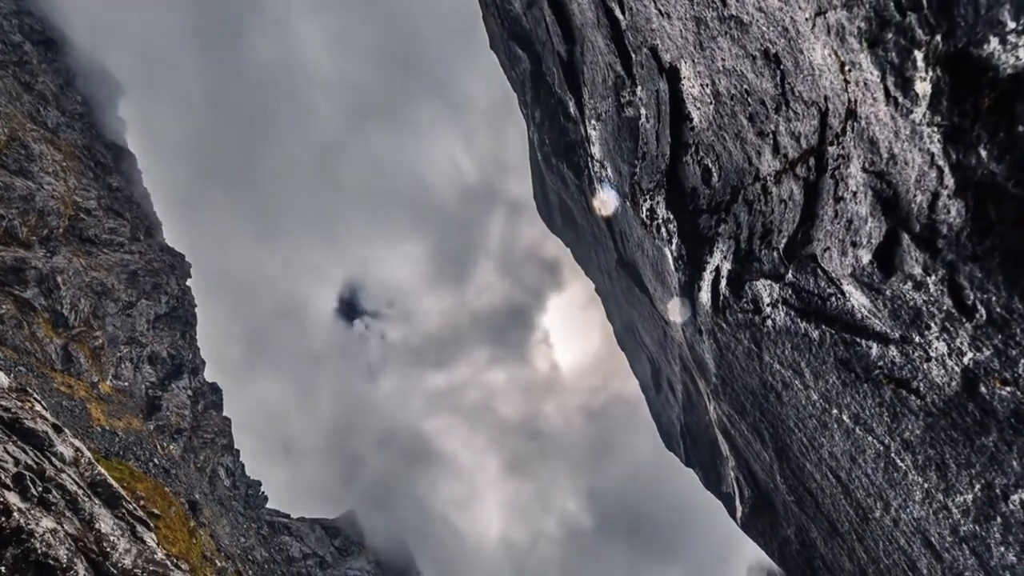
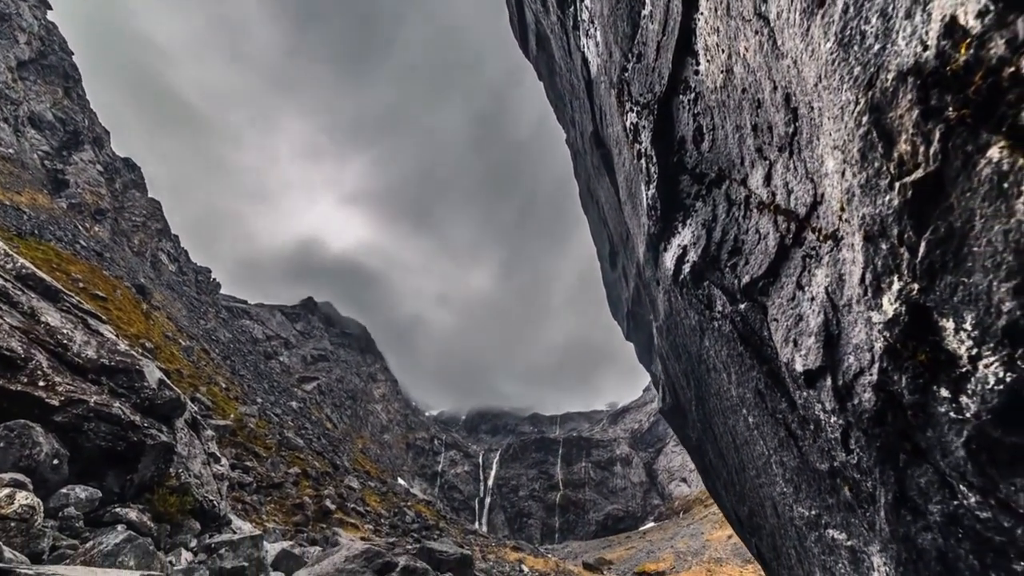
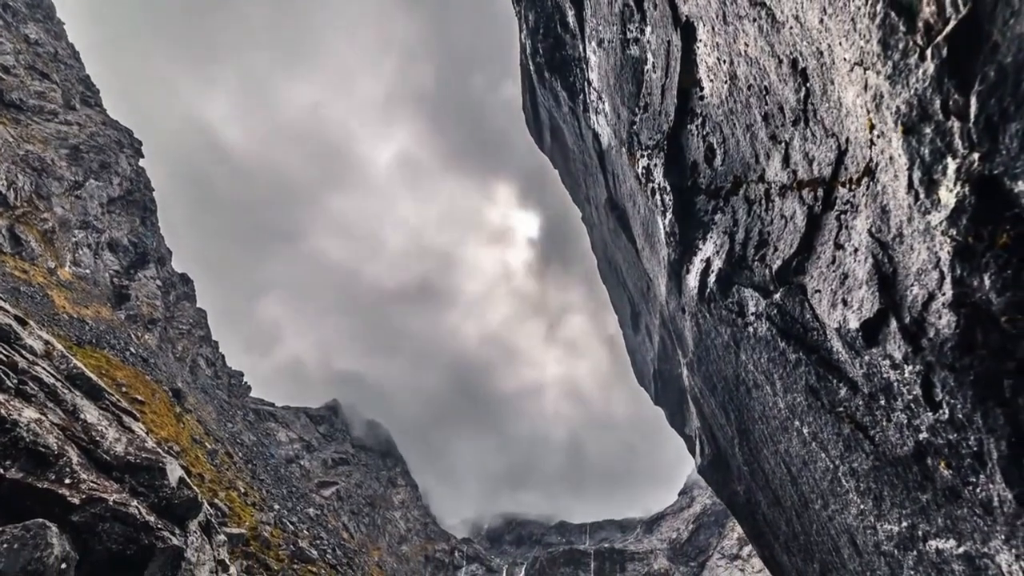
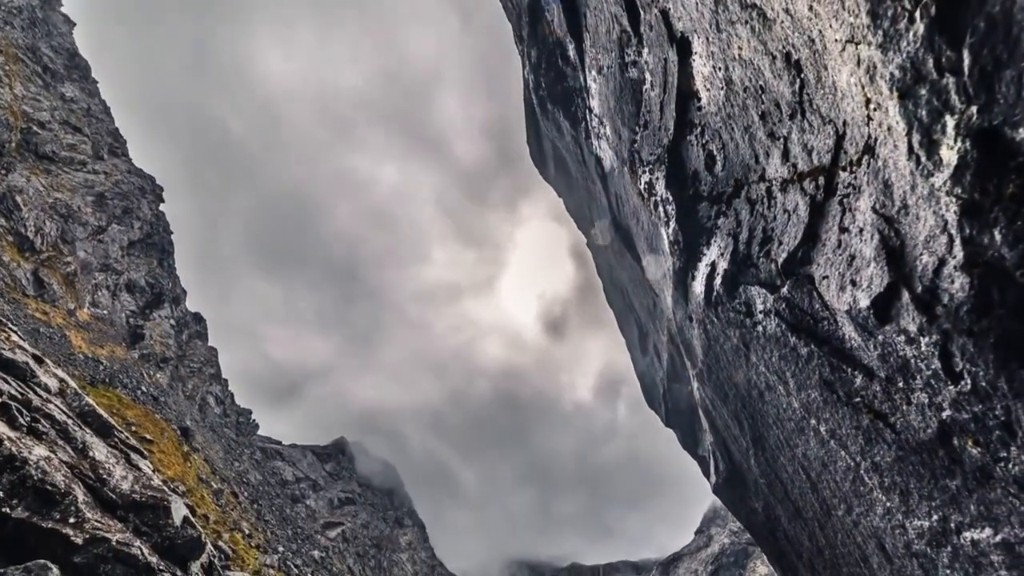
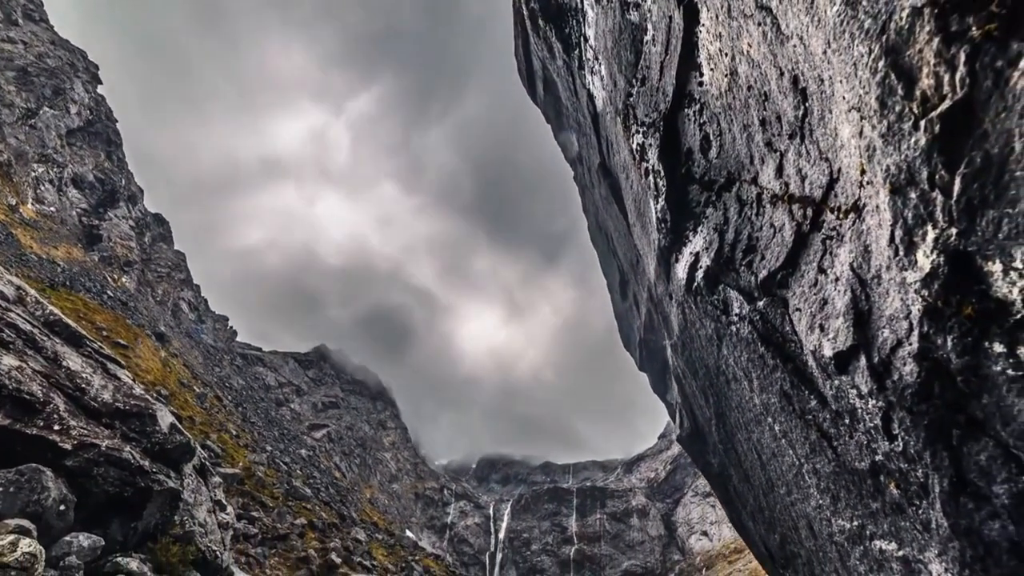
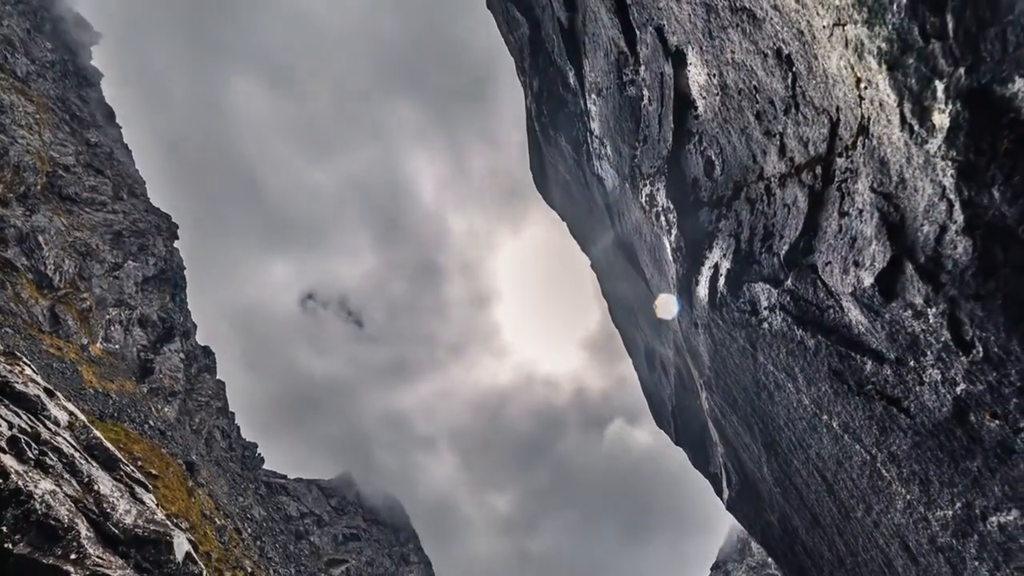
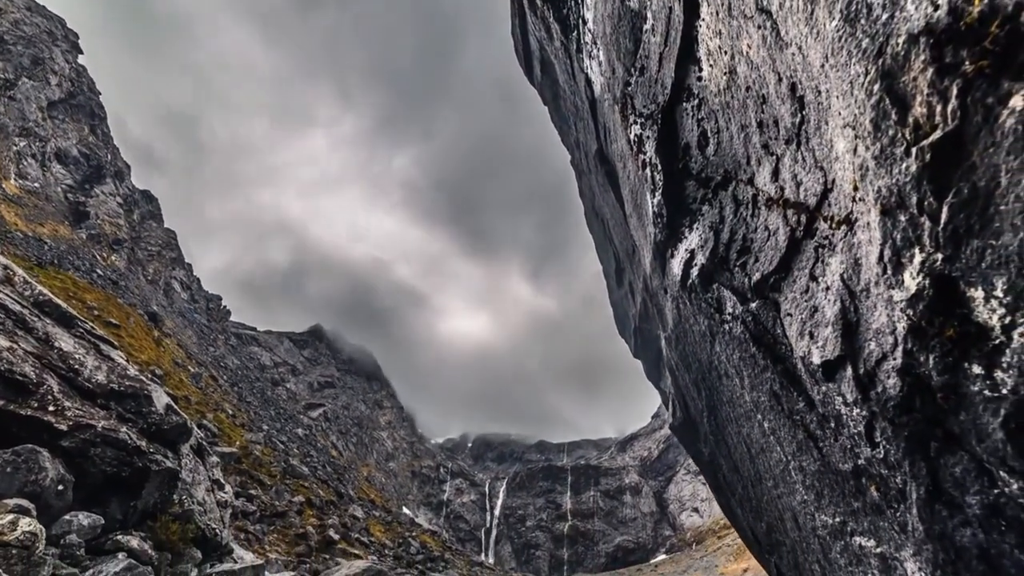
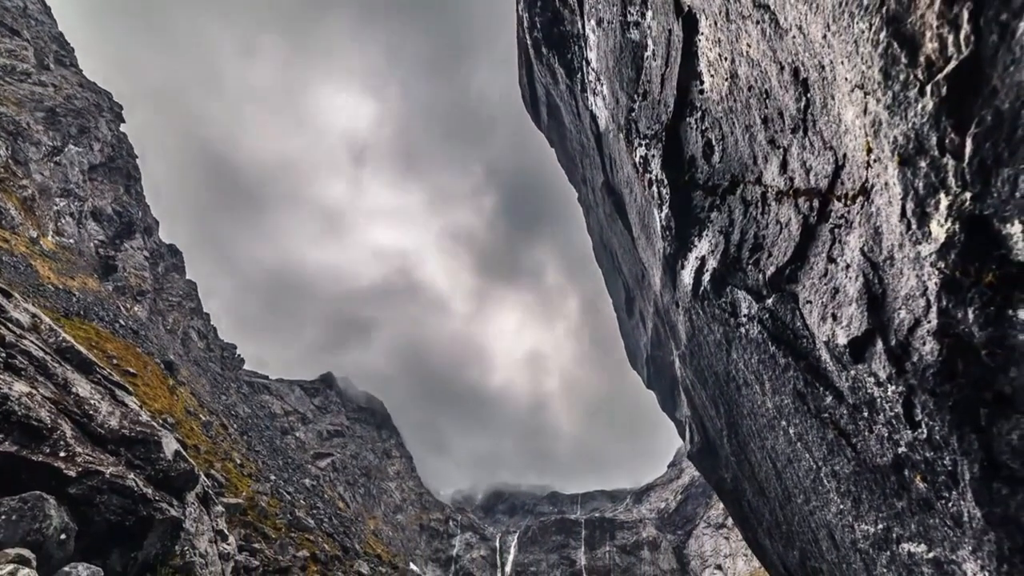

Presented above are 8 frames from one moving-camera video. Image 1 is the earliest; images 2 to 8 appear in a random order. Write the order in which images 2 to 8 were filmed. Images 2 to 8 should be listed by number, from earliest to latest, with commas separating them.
6, 4, 3, 8, 5, 7, 2
